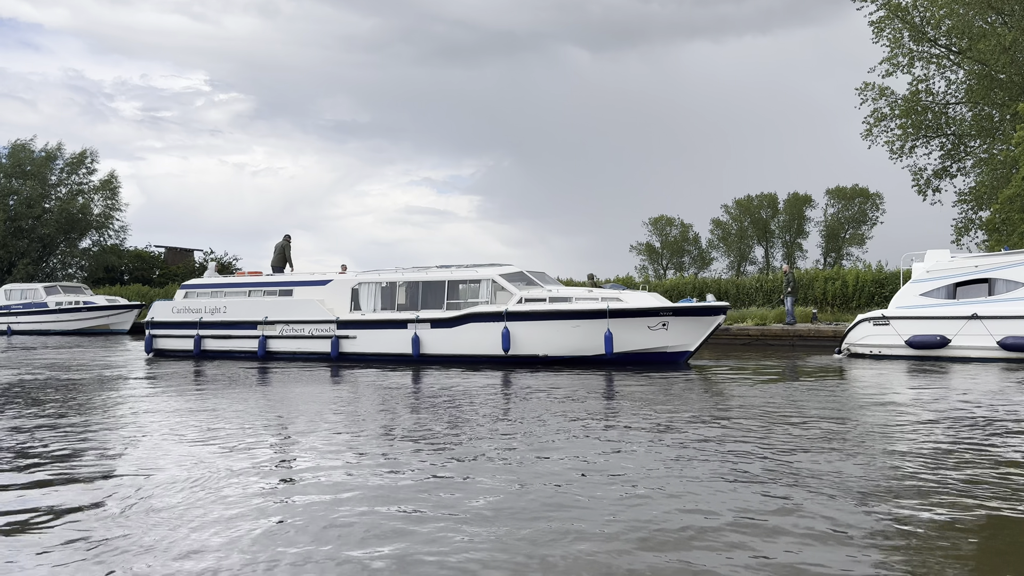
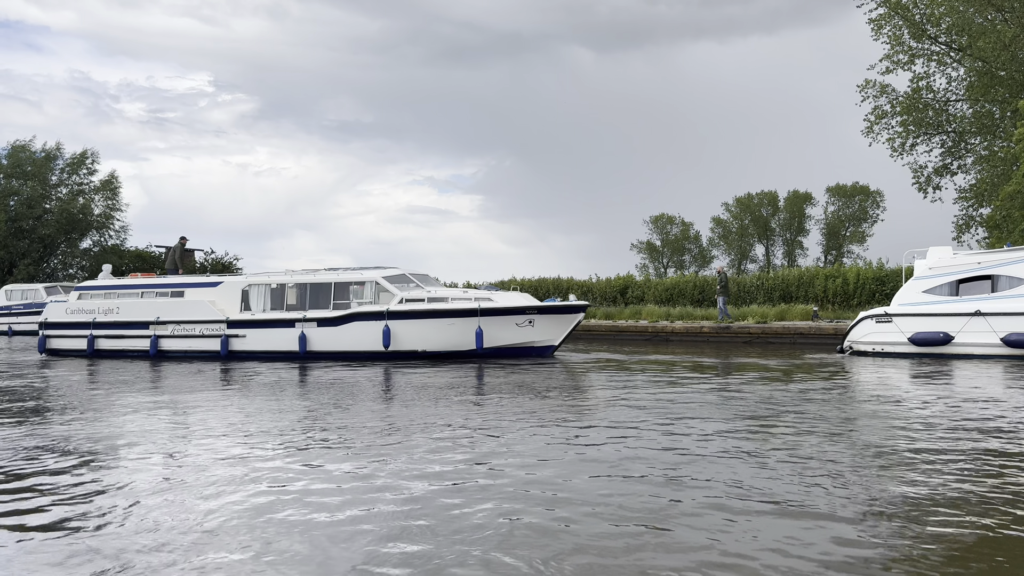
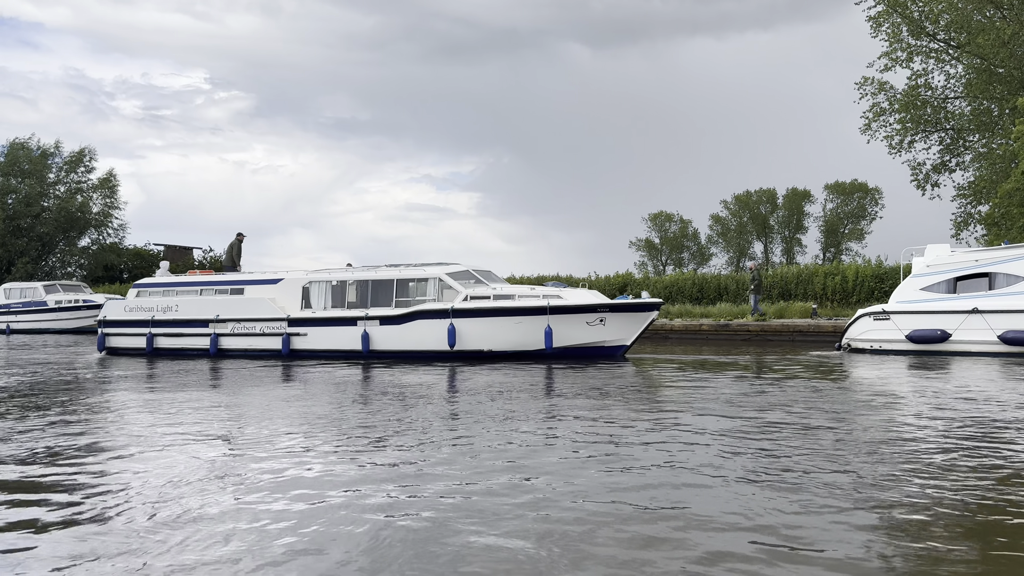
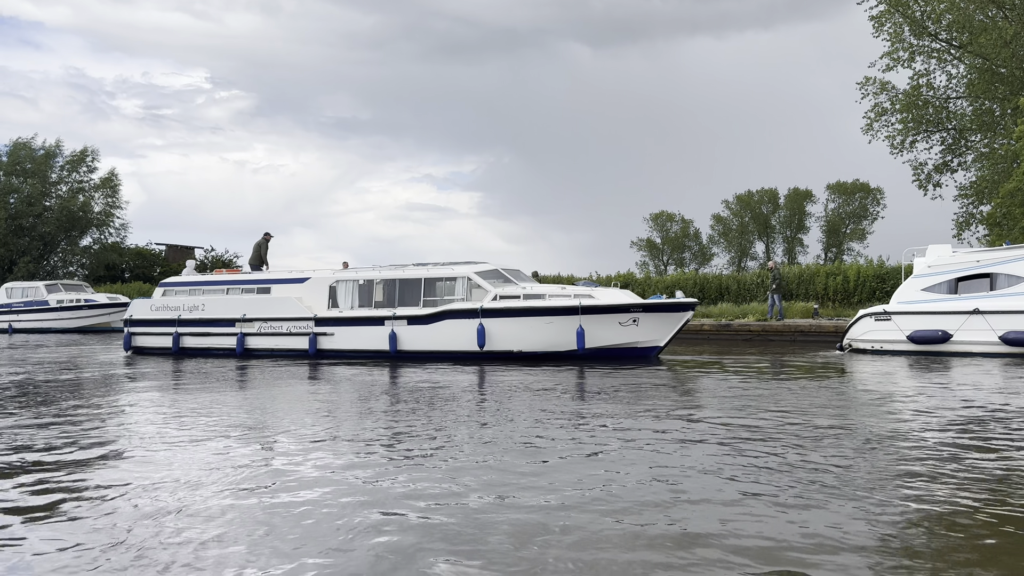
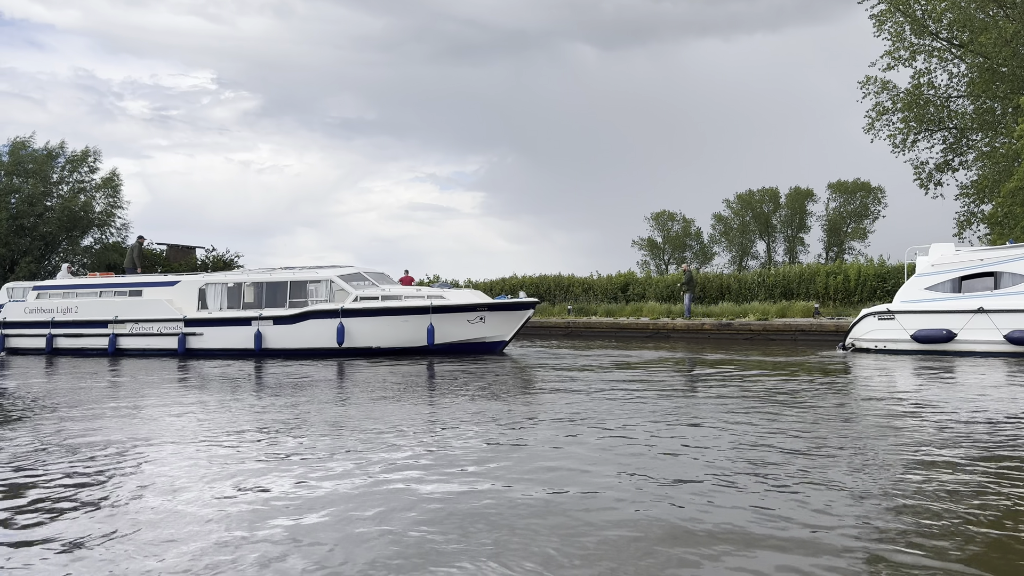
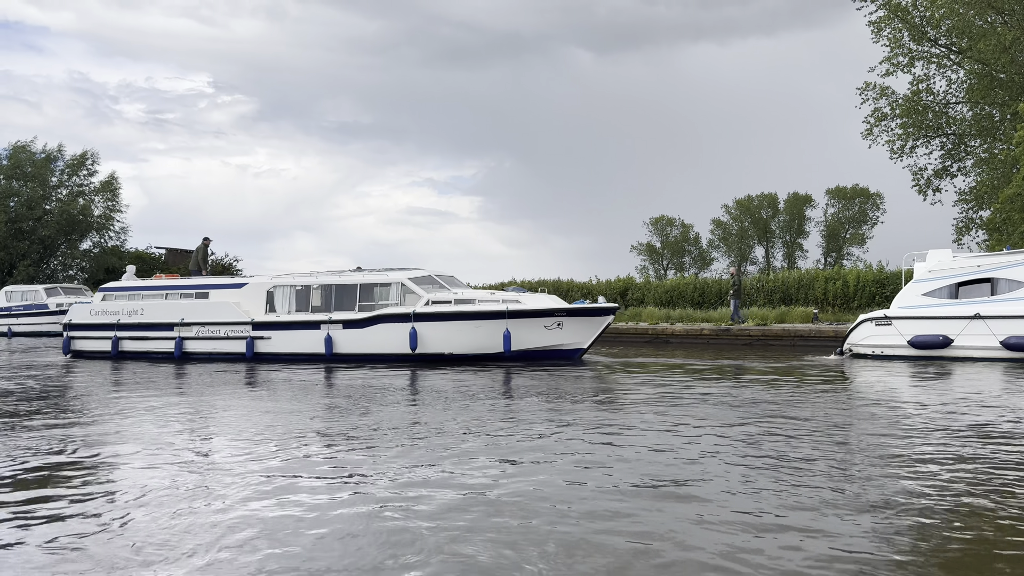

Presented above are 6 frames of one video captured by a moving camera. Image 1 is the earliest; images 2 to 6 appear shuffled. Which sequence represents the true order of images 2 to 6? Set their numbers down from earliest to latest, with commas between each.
4, 3, 6, 2, 5
